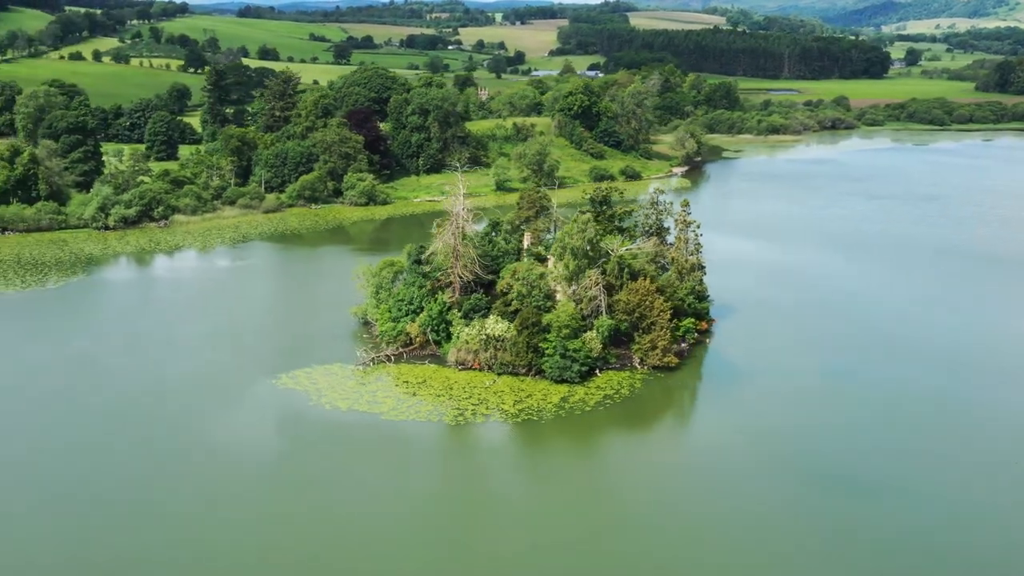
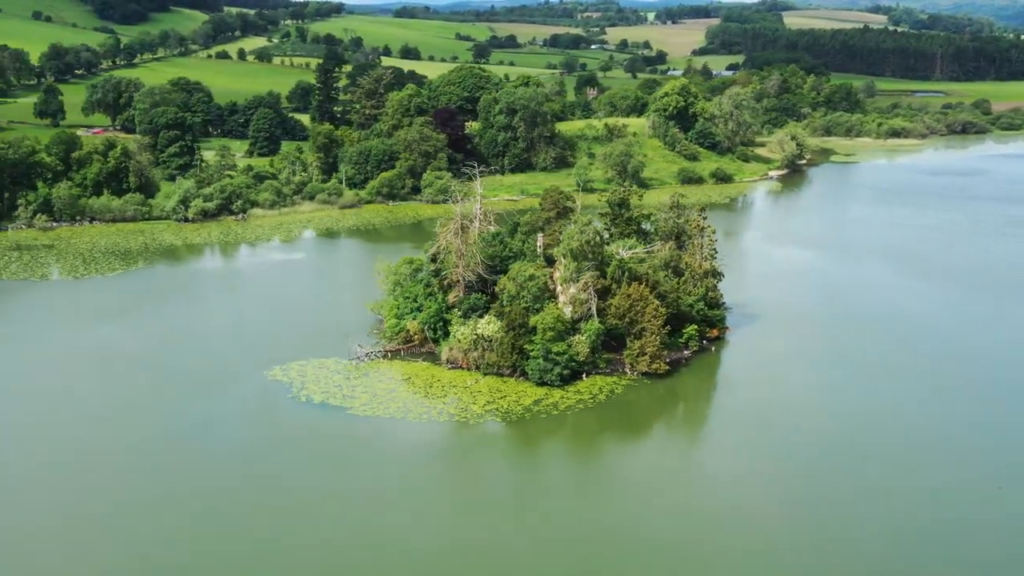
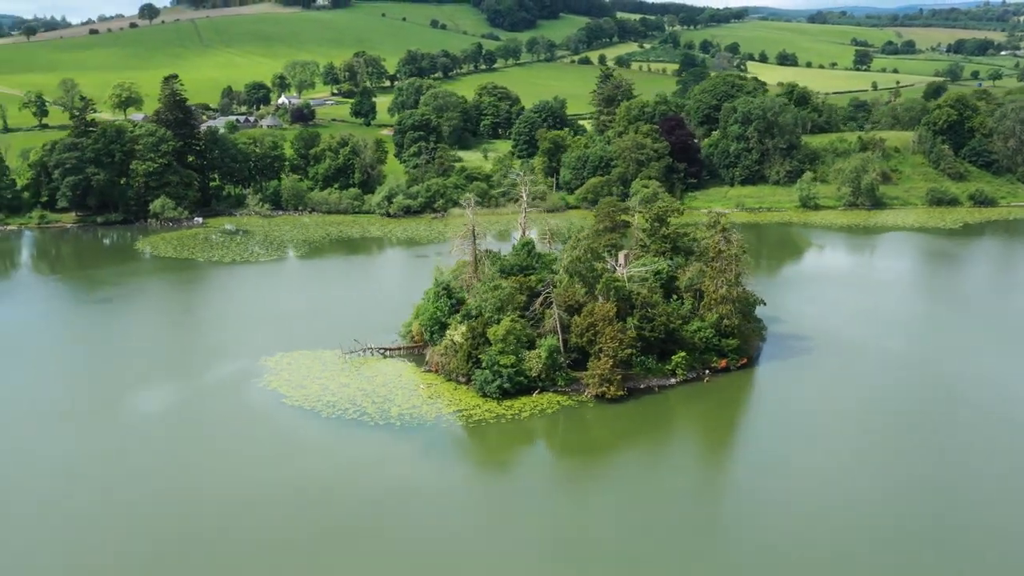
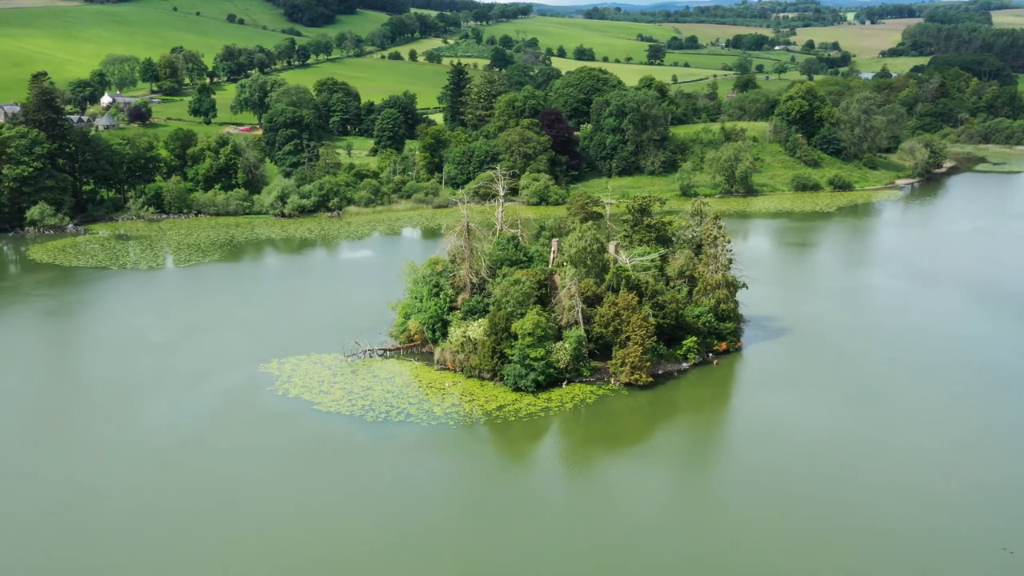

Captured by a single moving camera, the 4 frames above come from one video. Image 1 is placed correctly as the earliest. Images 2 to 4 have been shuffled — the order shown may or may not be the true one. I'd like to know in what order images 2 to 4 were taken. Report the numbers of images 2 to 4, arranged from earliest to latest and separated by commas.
2, 4, 3
